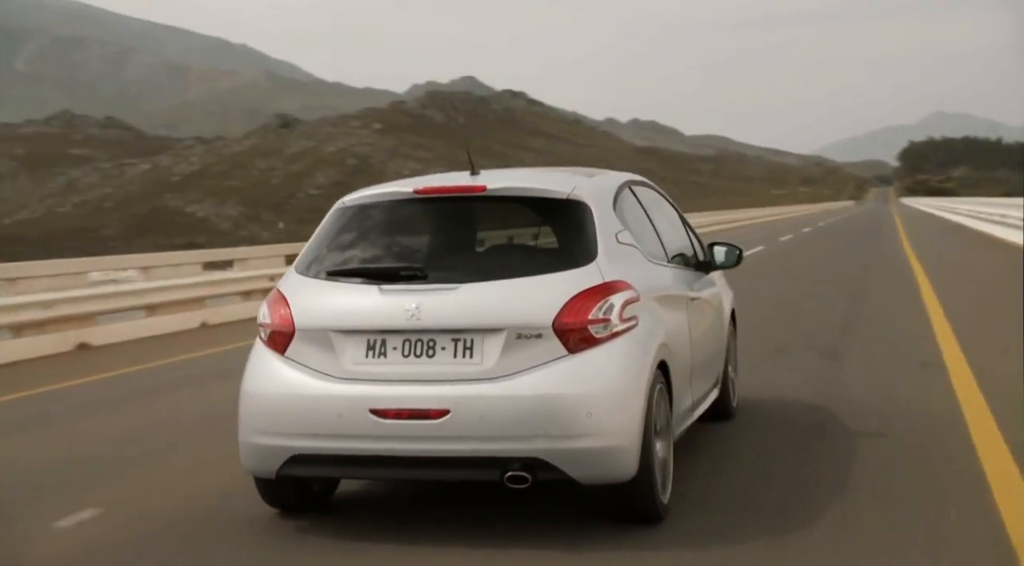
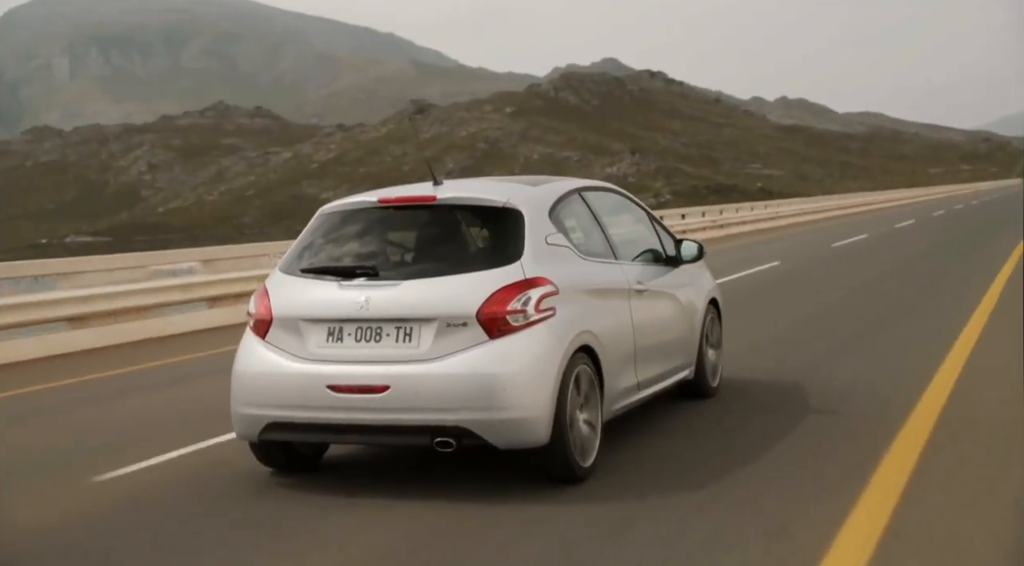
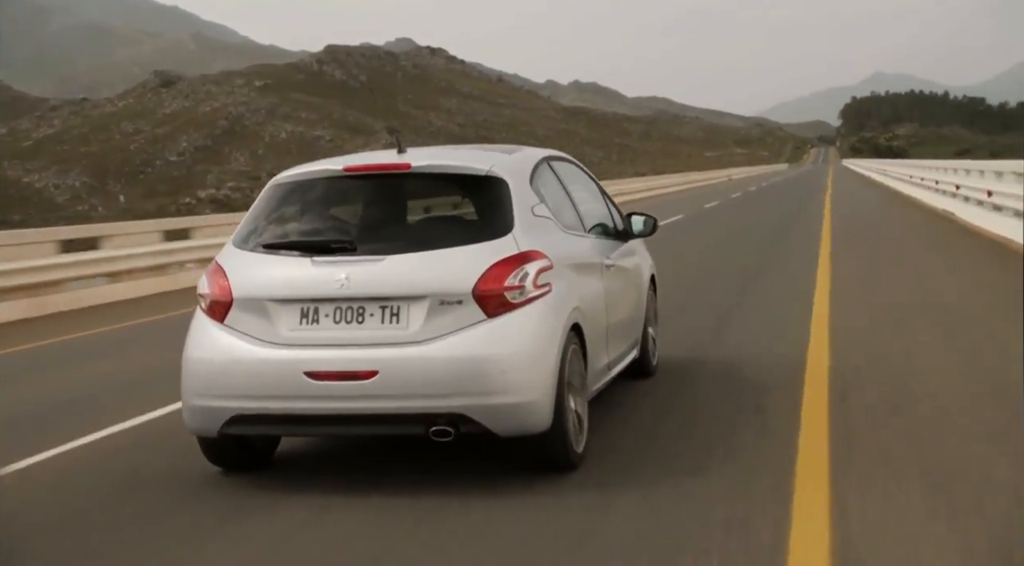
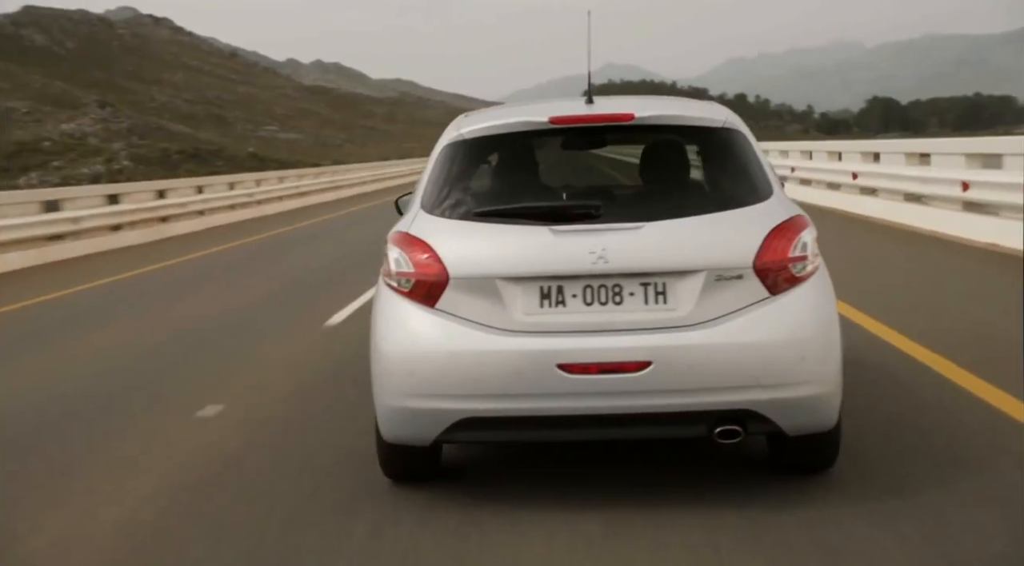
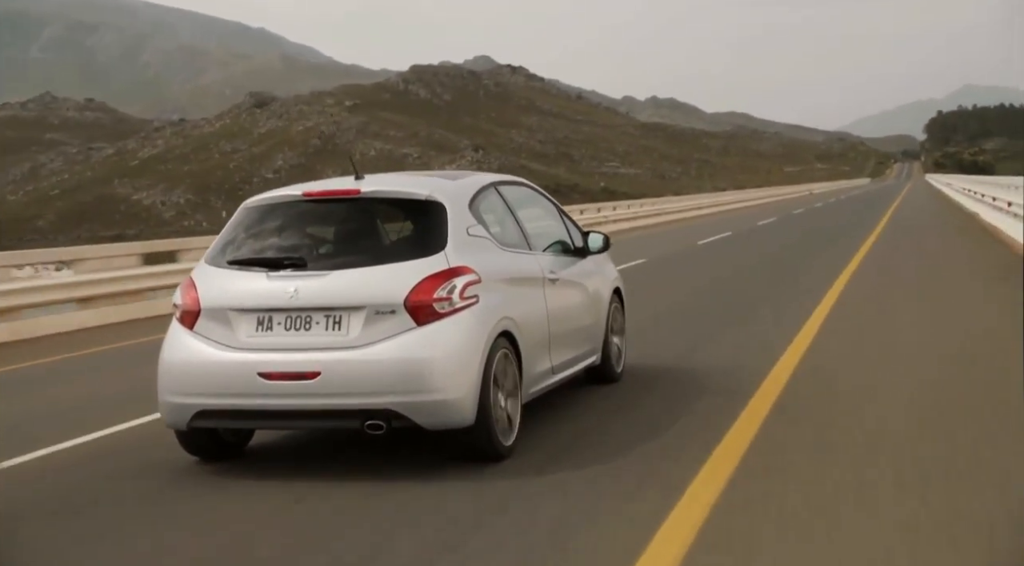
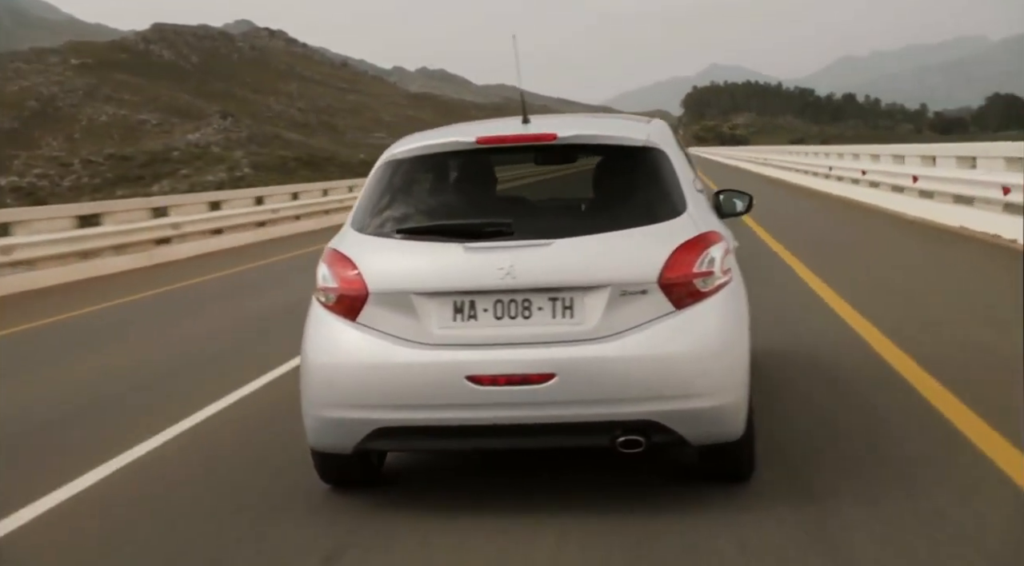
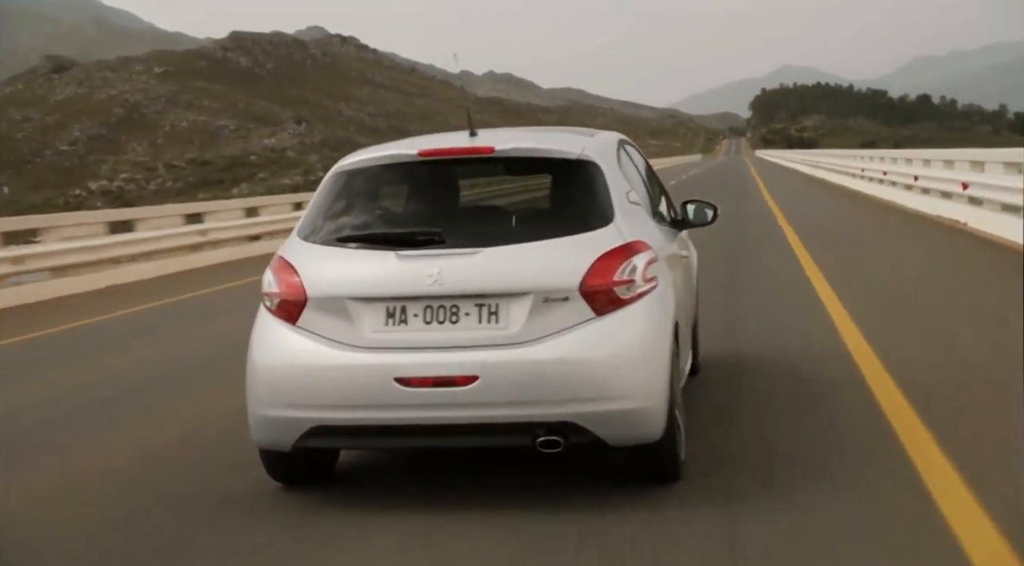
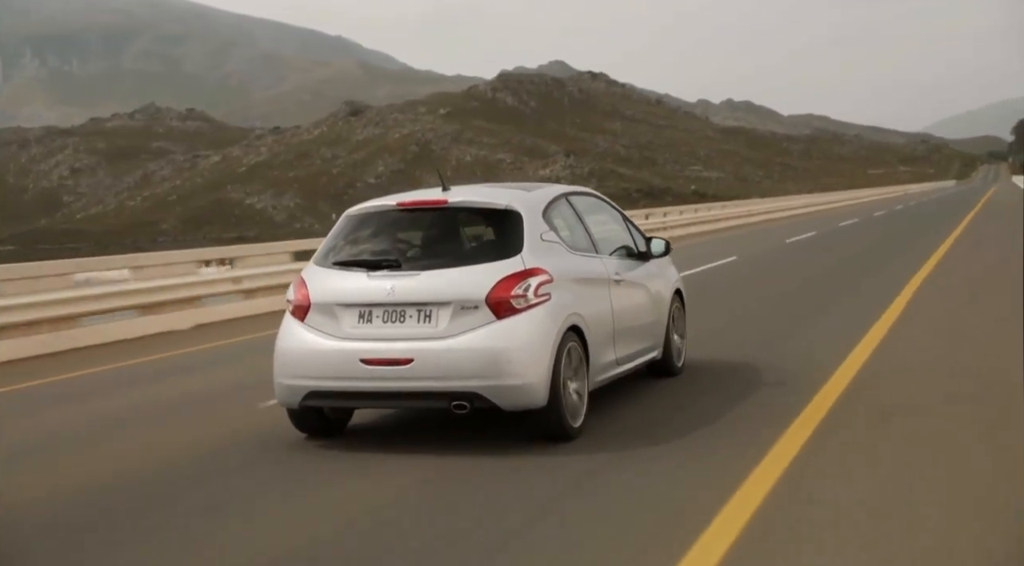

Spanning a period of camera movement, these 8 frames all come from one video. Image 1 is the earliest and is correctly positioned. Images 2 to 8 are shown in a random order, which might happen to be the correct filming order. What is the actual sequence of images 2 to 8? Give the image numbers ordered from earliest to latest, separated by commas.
2, 8, 5, 3, 7, 6, 4
